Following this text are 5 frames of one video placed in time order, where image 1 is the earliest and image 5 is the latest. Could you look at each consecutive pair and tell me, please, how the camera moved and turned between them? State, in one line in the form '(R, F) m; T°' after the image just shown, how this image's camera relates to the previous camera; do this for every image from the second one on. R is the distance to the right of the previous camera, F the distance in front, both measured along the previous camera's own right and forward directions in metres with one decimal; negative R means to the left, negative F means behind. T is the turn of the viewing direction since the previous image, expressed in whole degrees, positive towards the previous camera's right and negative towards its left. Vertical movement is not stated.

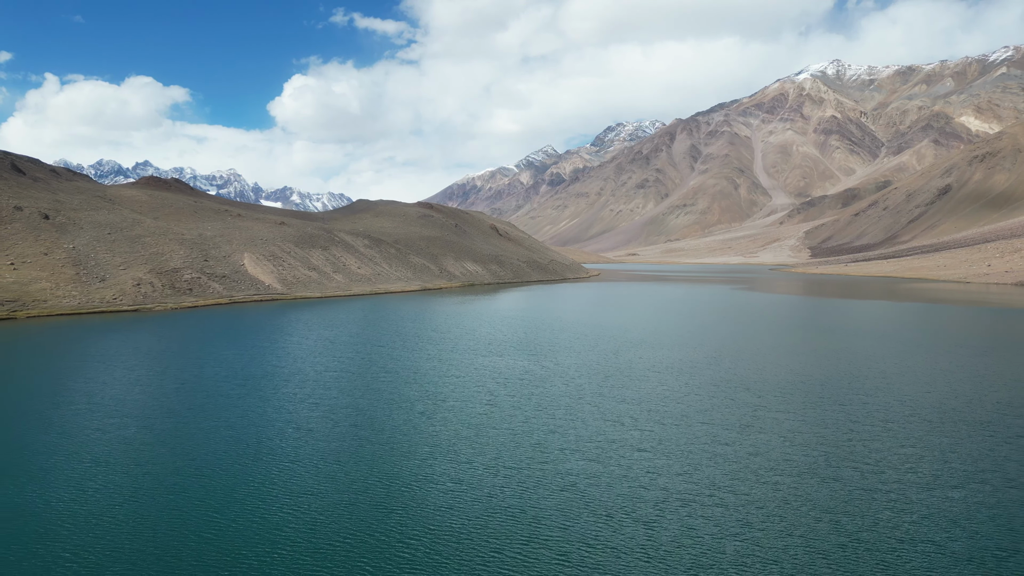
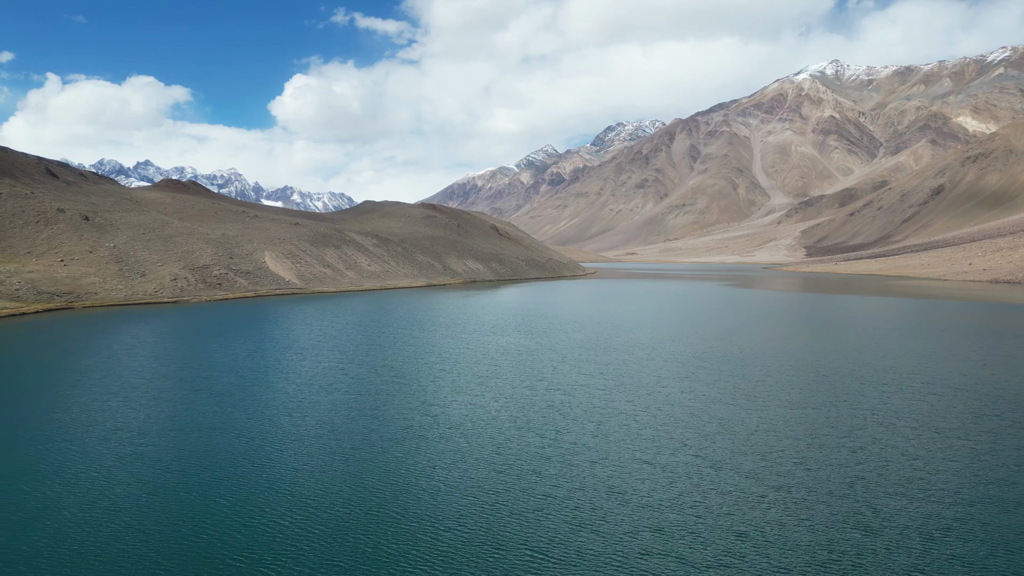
(+0.1, -5.2) m; 0°
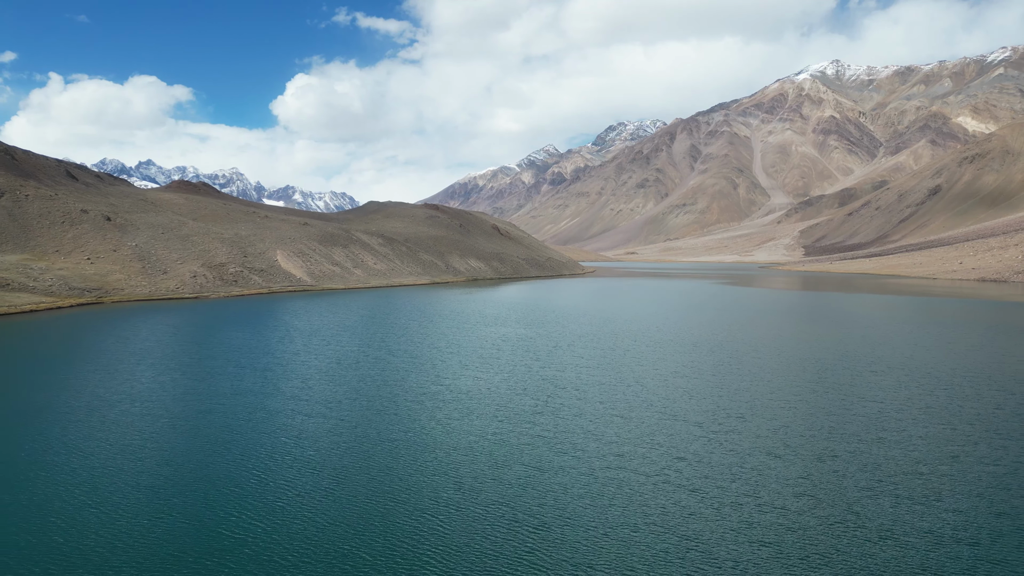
(+0.1, -3.1) m; 0°
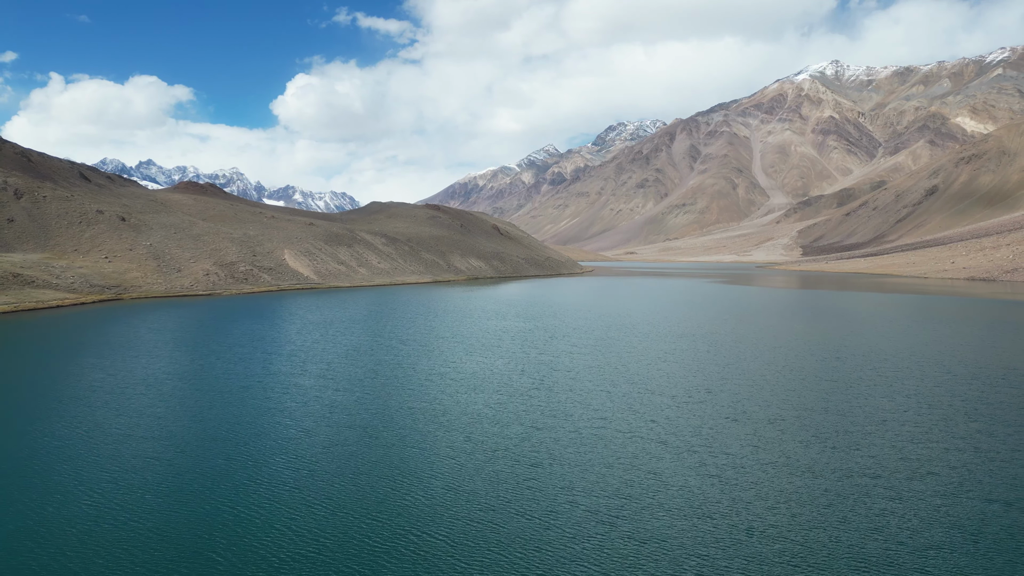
(+0.1, -2.4) m; 0°
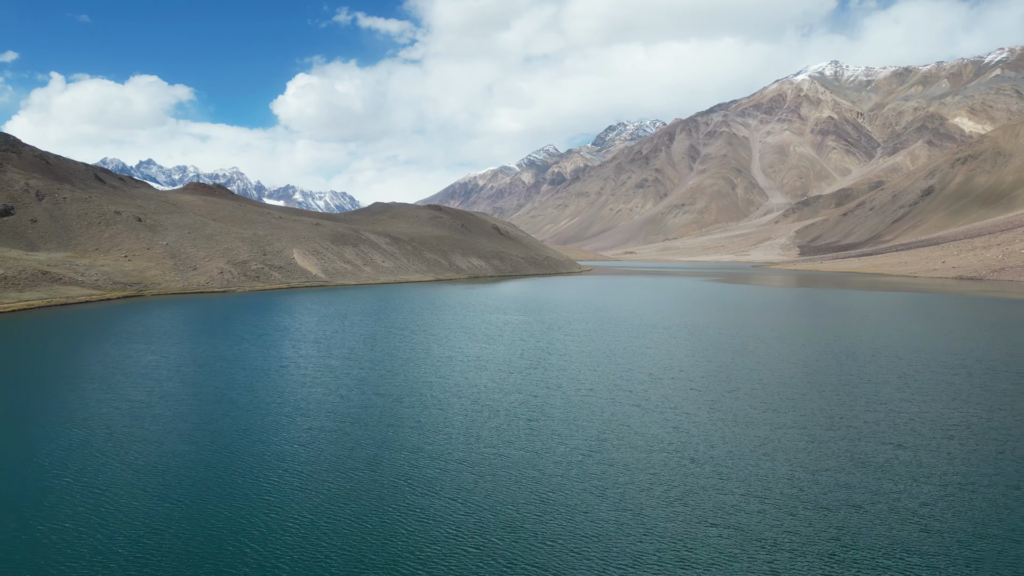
(0.0, -2.9) m; 0°
